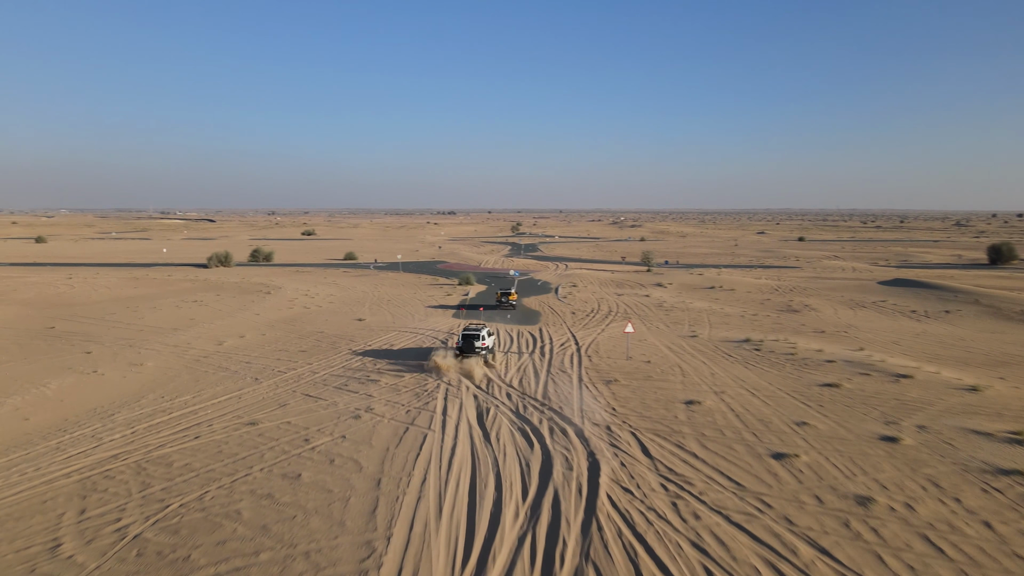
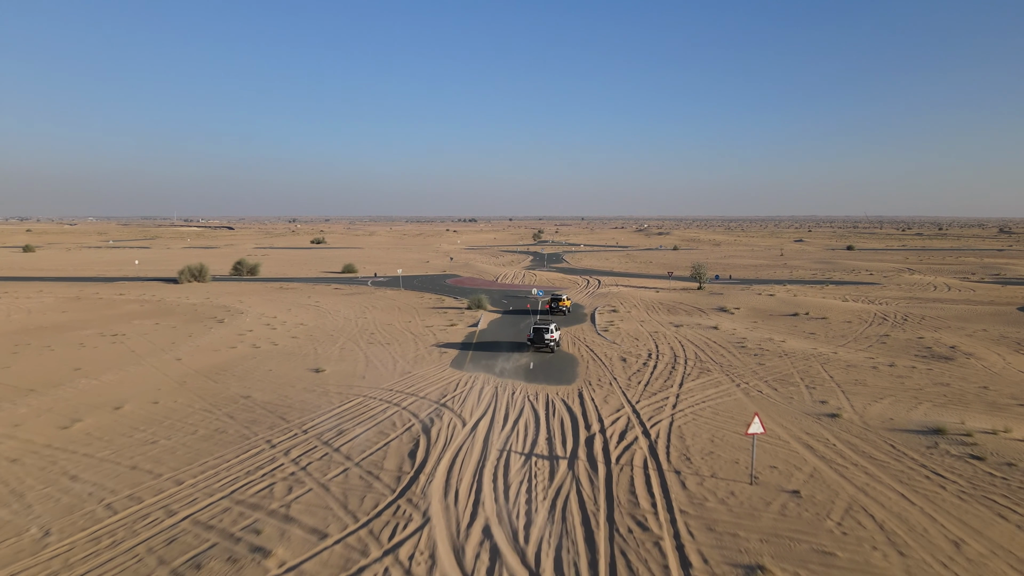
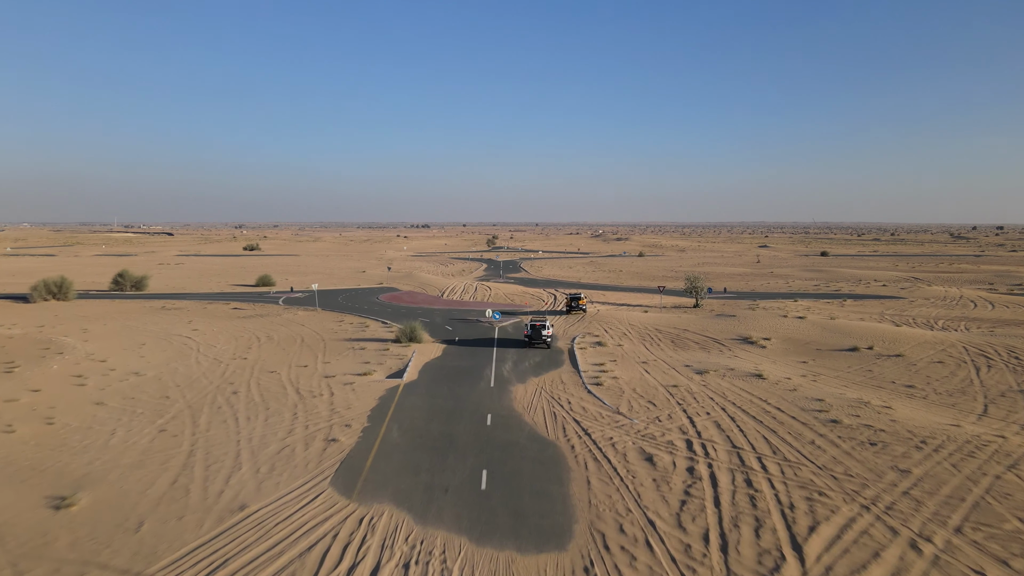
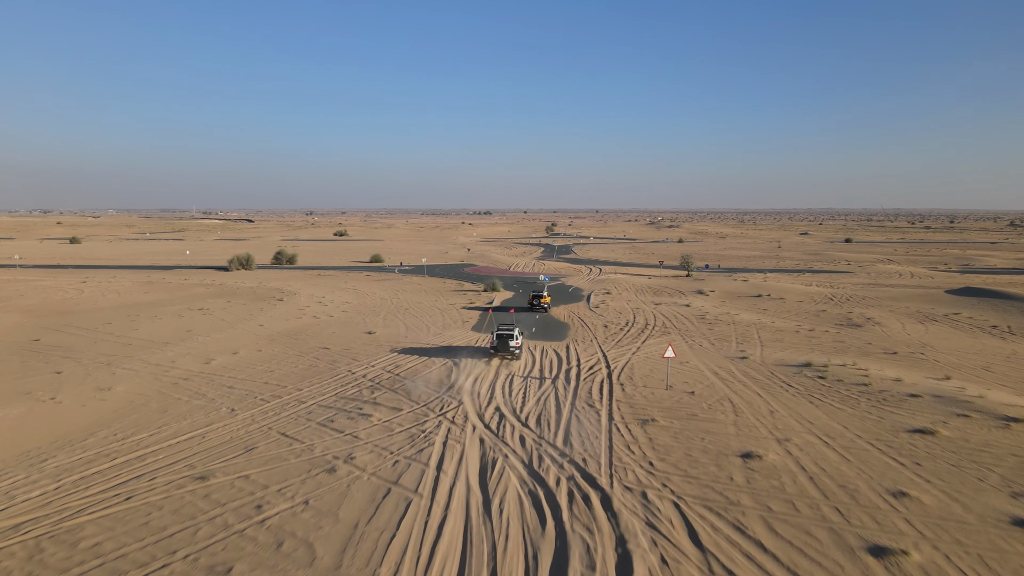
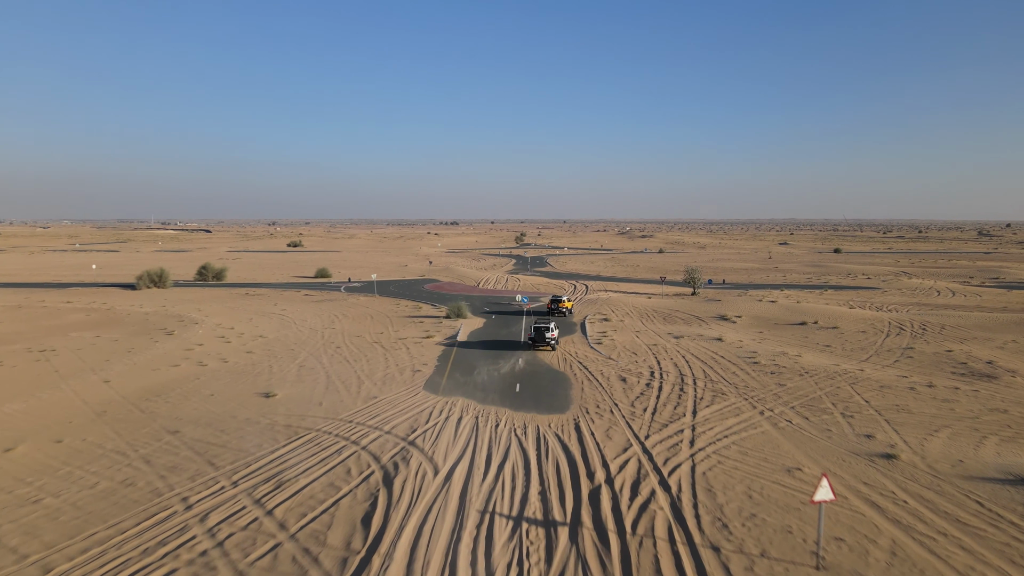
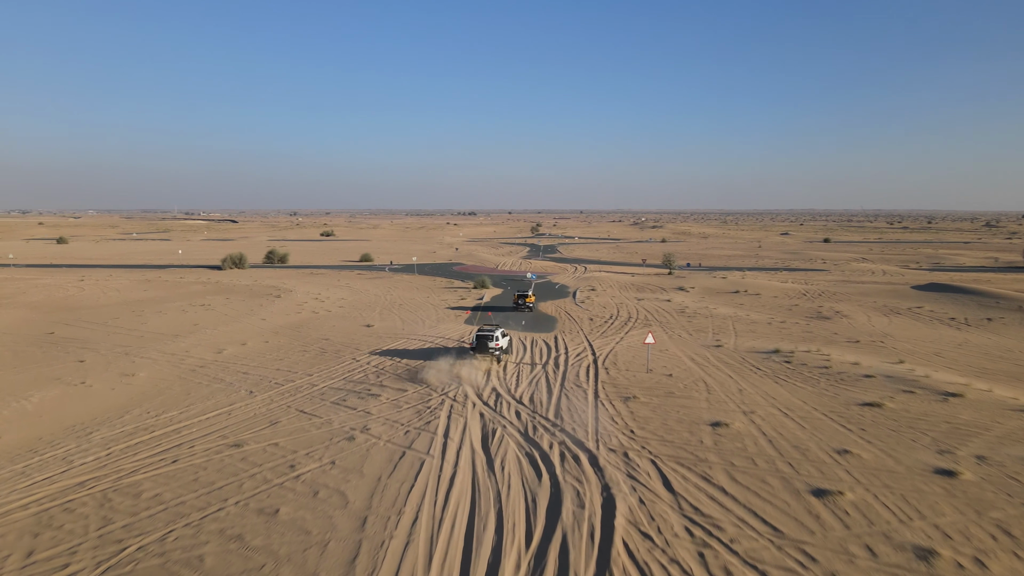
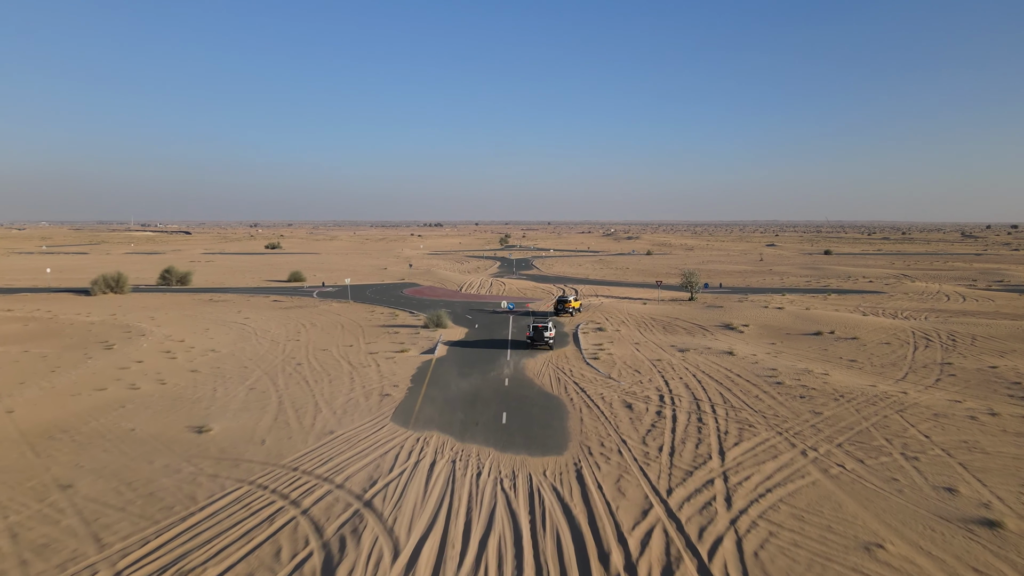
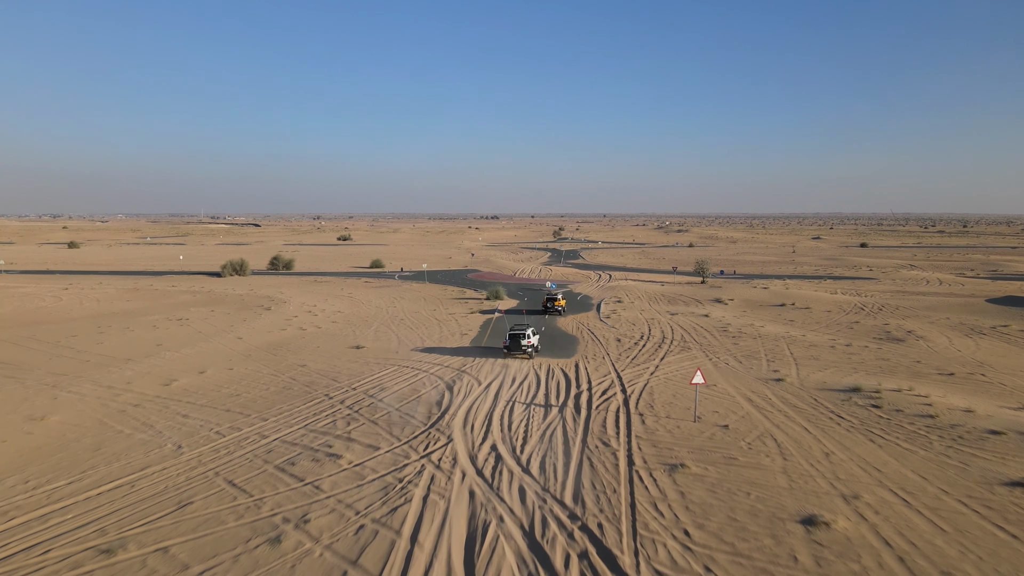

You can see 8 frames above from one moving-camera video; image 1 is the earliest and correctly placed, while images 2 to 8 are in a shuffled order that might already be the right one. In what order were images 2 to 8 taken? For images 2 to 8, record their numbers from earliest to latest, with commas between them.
6, 4, 8, 2, 5, 7, 3
